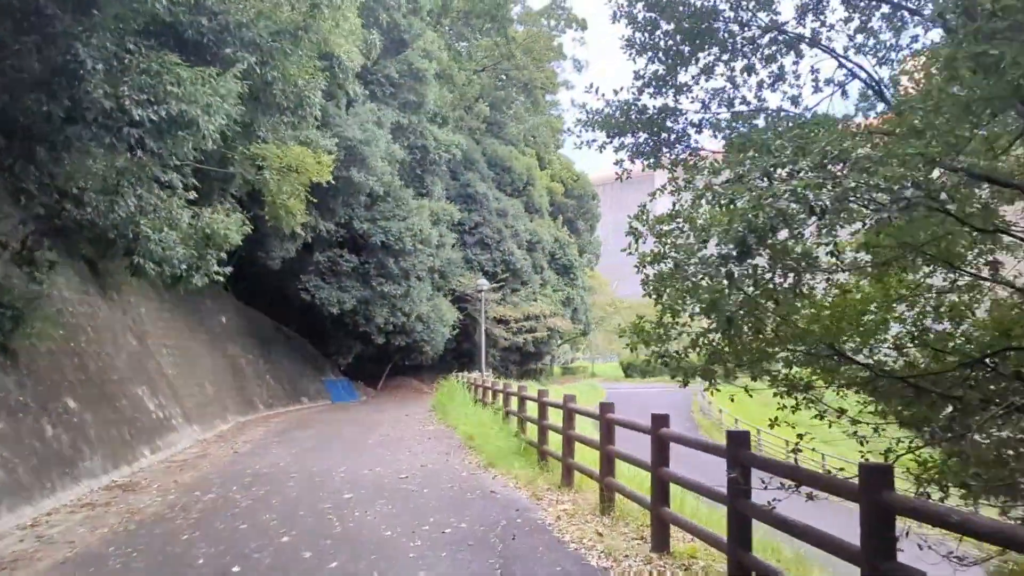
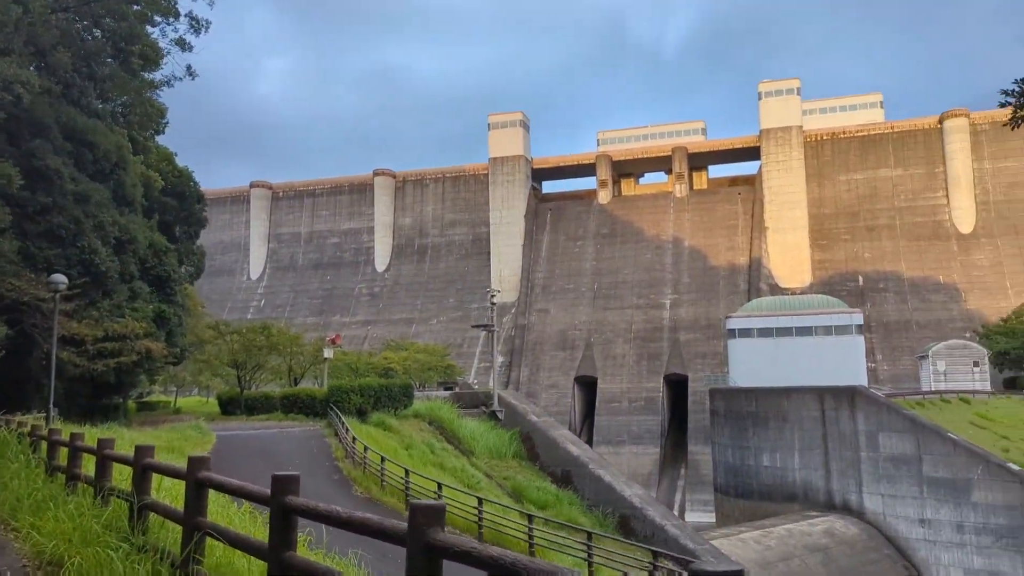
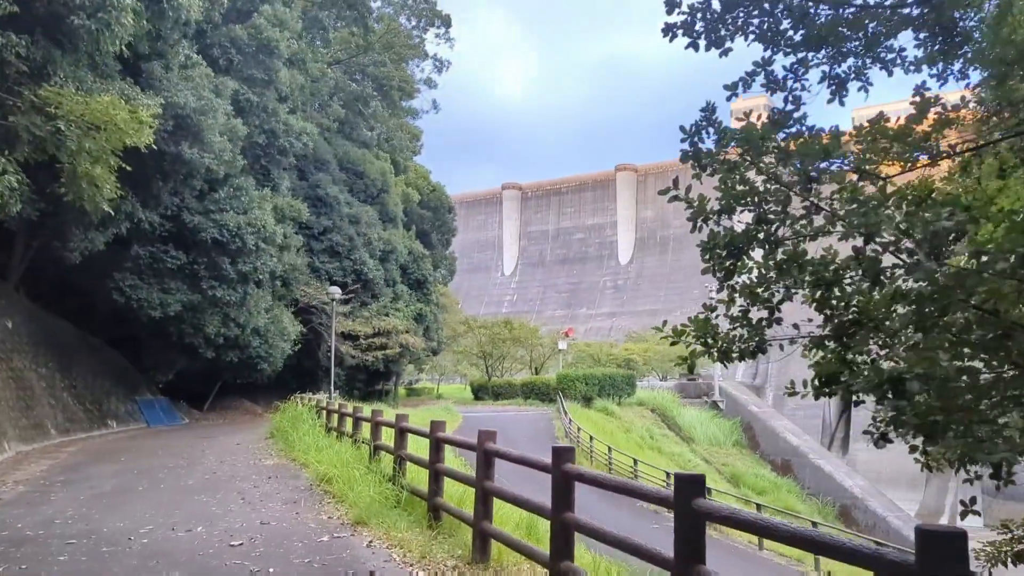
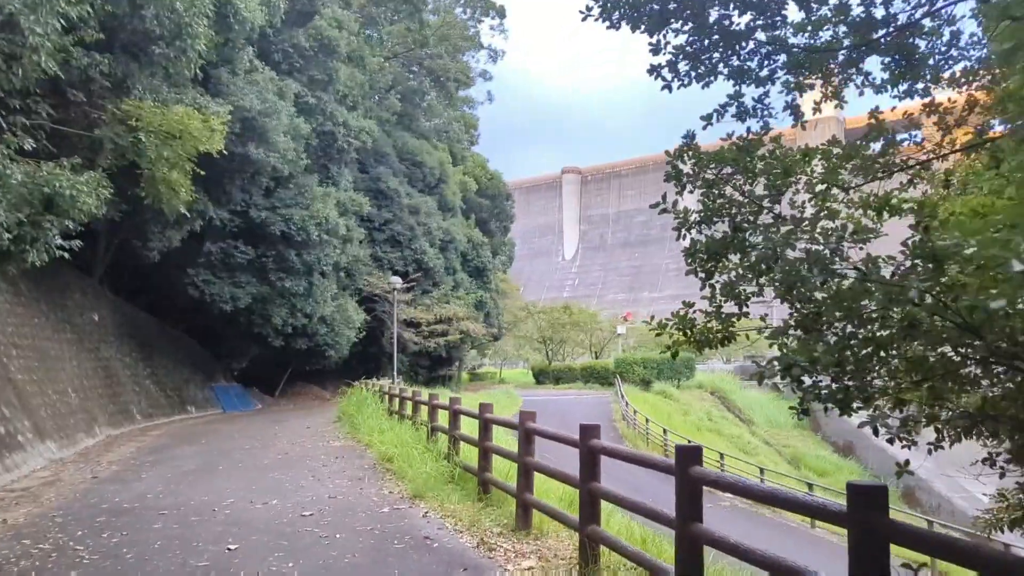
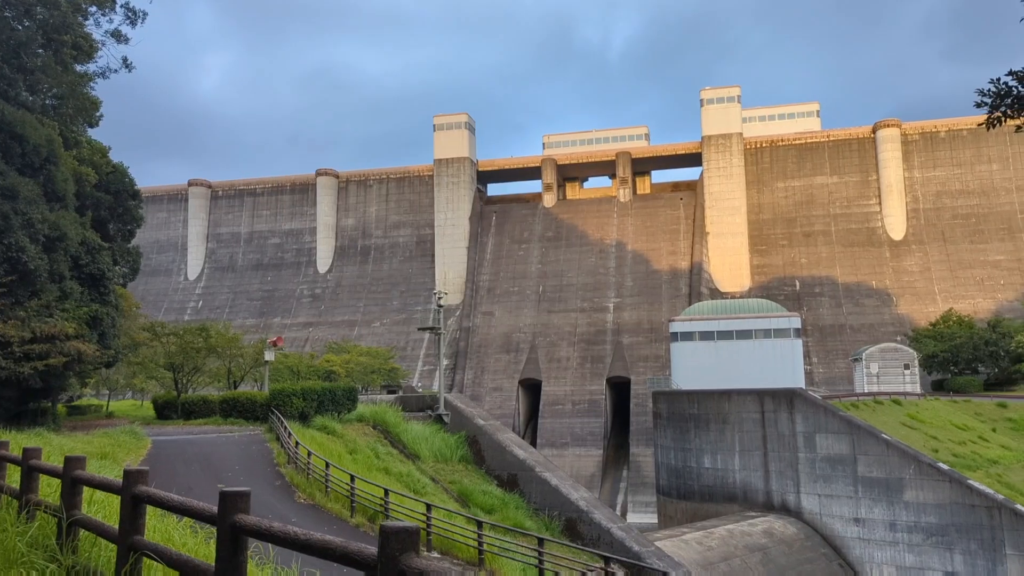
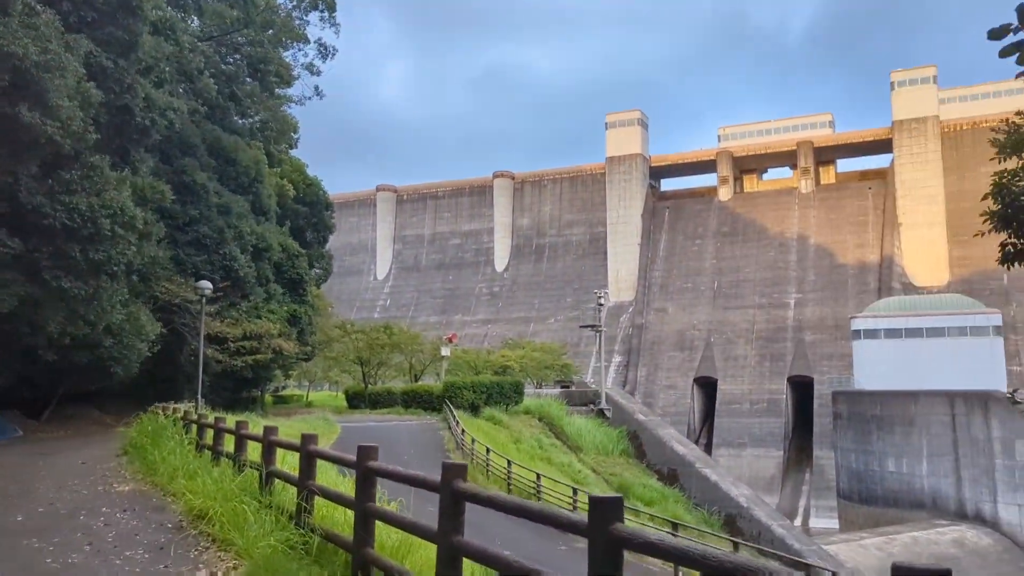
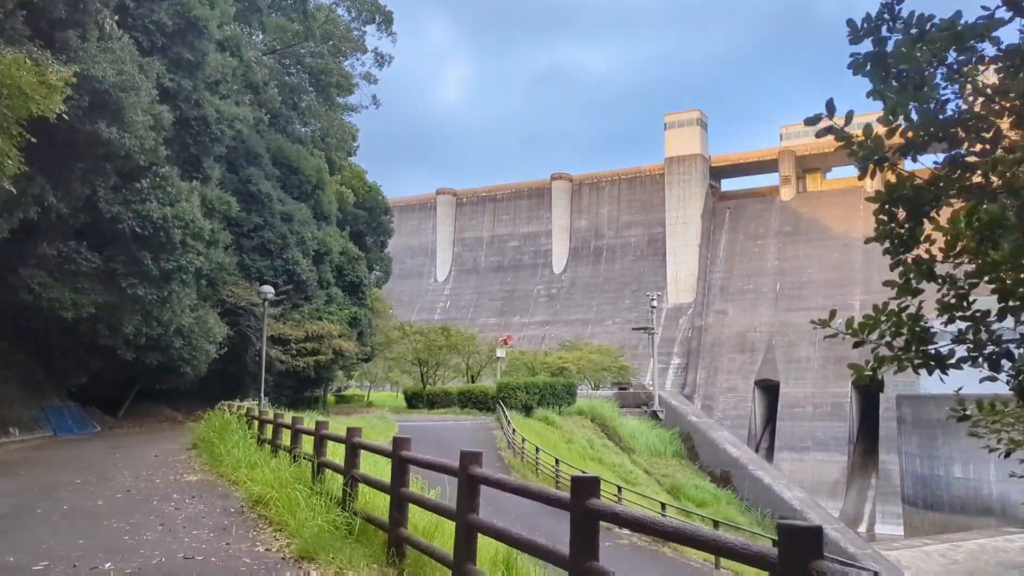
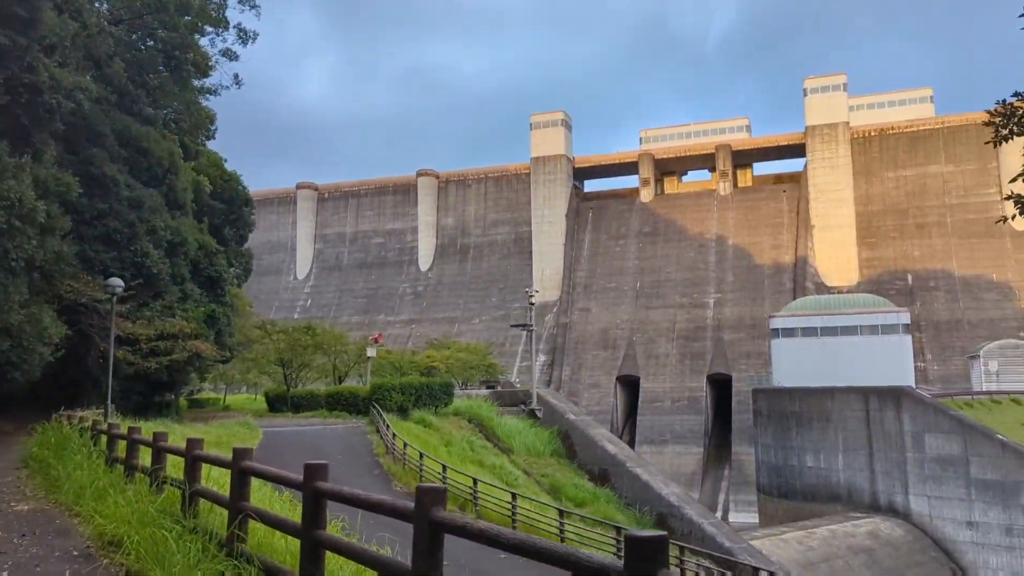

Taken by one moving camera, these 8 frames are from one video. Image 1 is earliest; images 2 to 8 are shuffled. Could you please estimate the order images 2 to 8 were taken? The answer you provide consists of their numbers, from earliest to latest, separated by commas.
4, 3, 7, 6, 8, 2, 5
